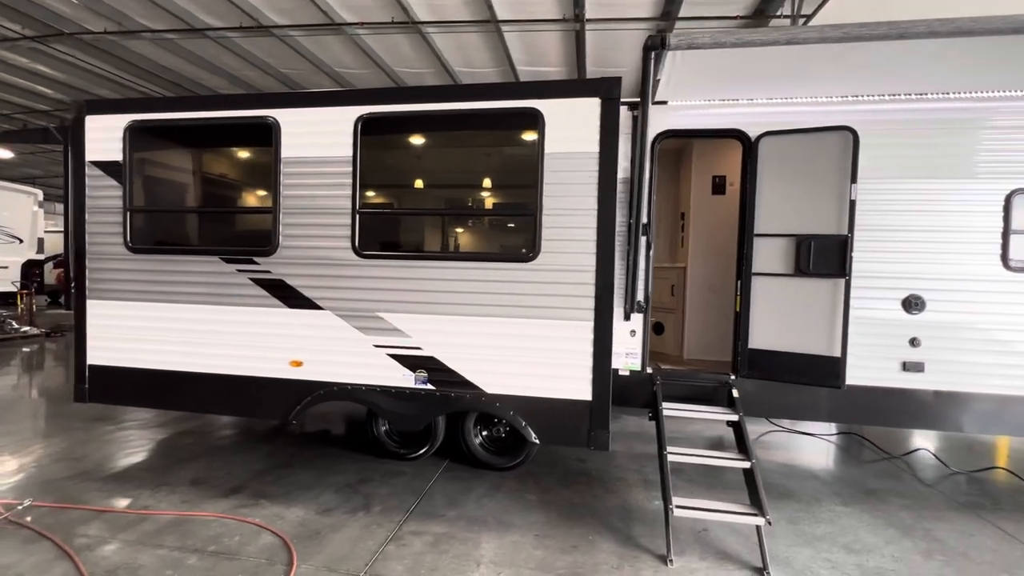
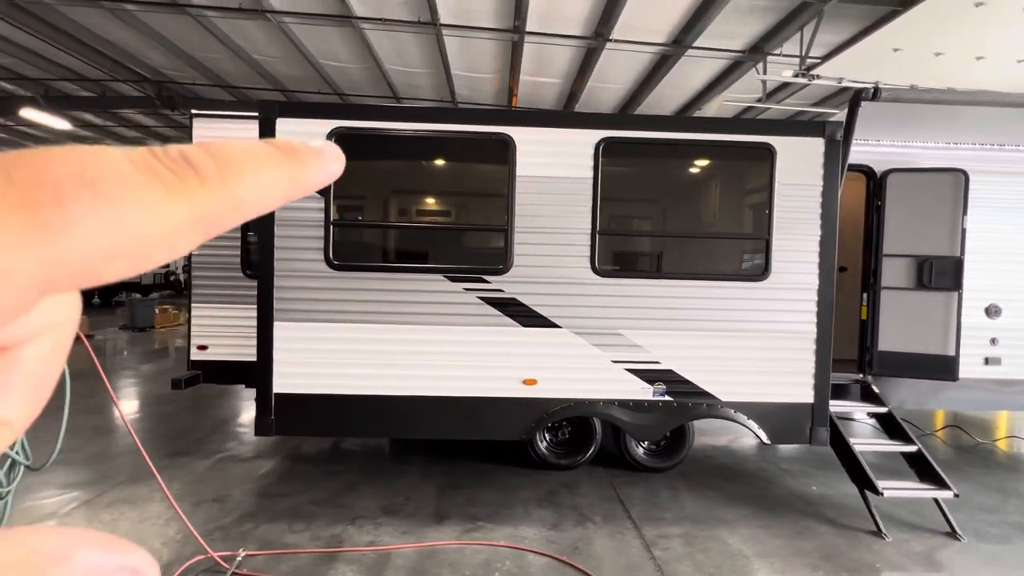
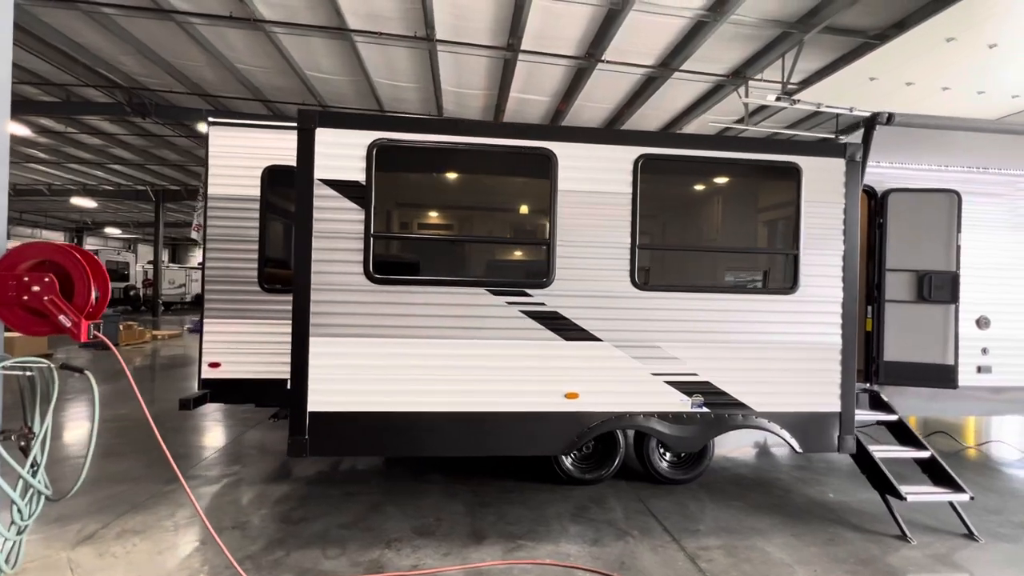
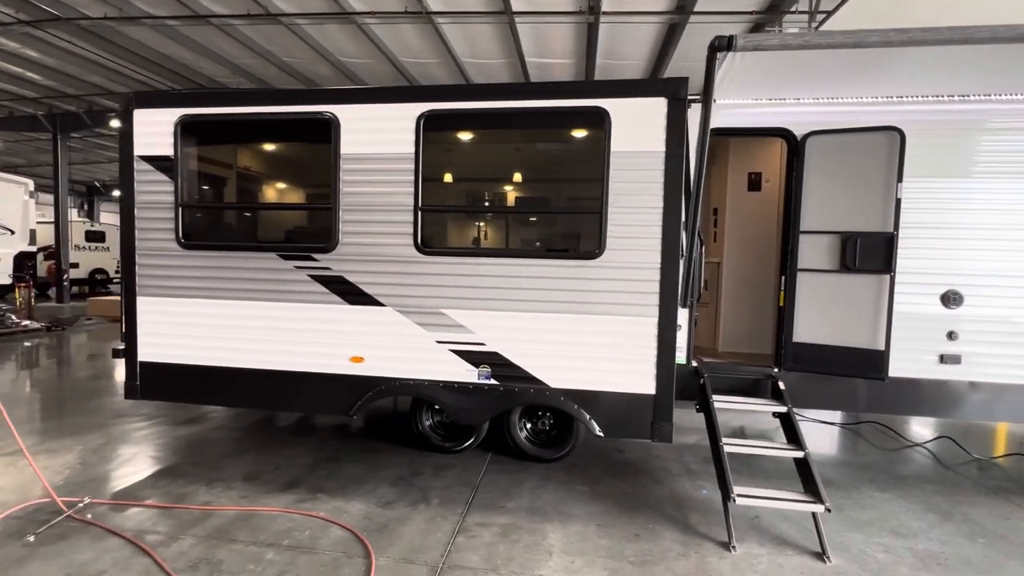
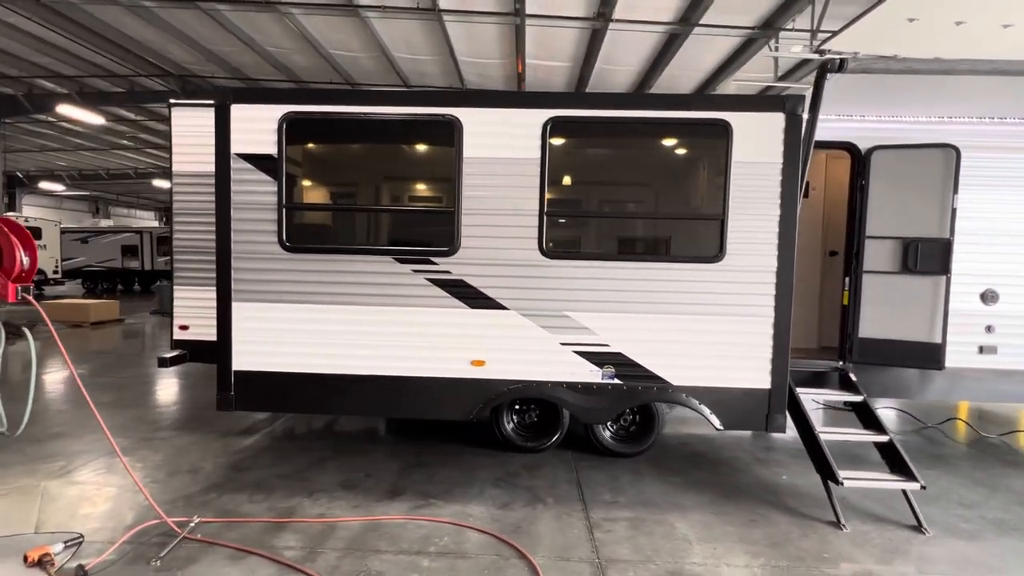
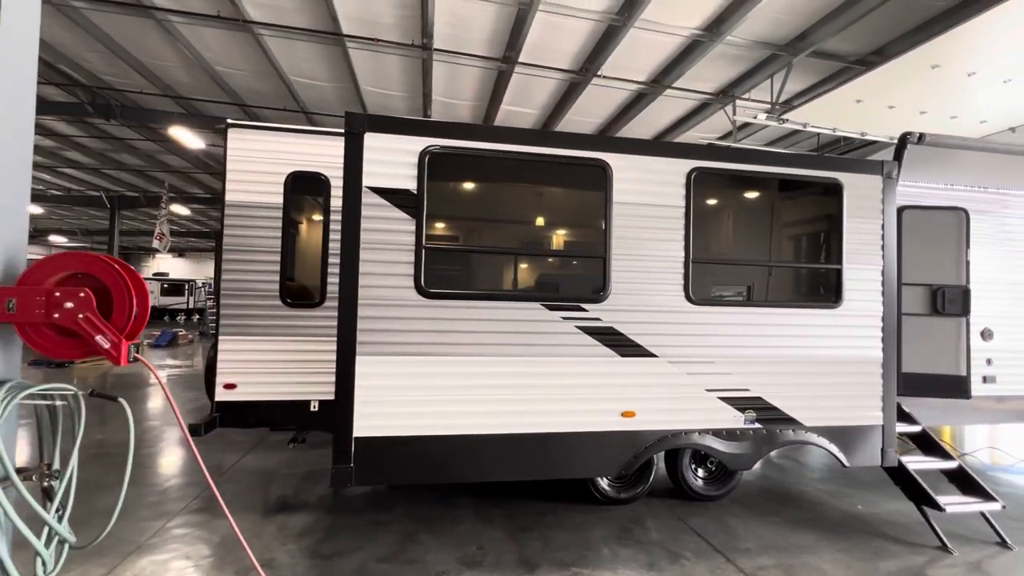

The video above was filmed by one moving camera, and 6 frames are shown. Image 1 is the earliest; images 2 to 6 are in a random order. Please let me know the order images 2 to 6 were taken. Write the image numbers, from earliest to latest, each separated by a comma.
4, 5, 2, 3, 6
